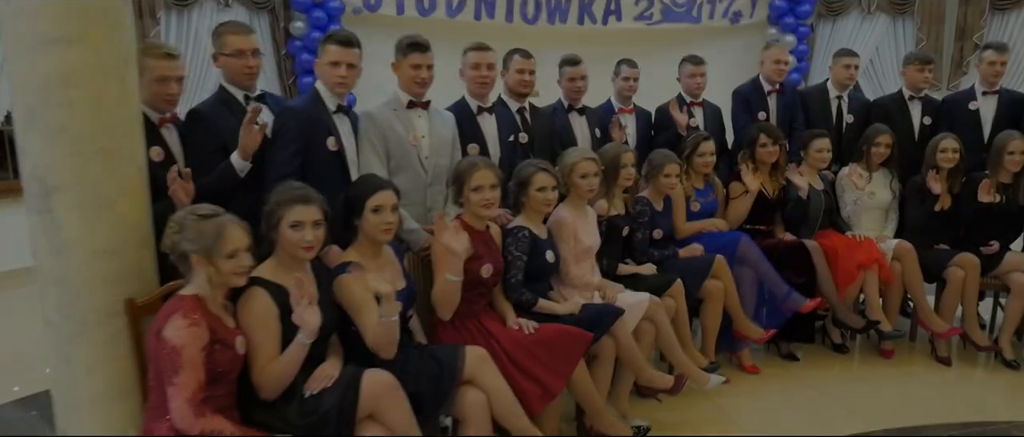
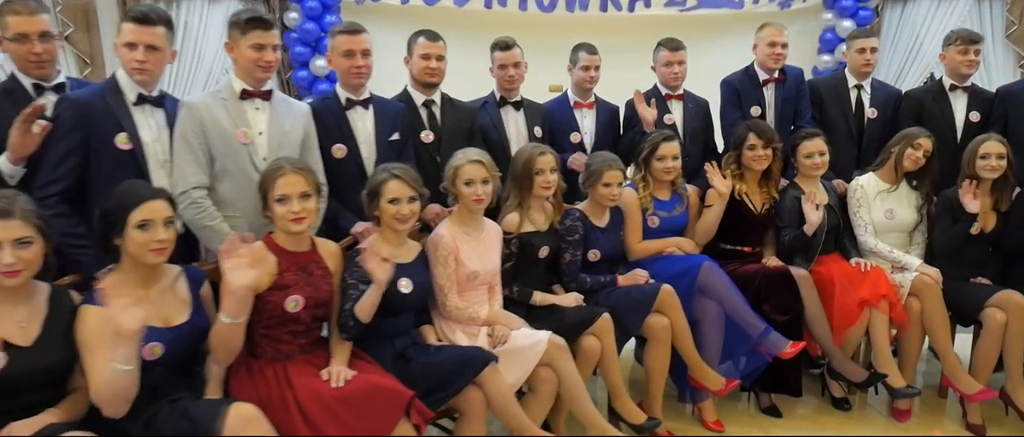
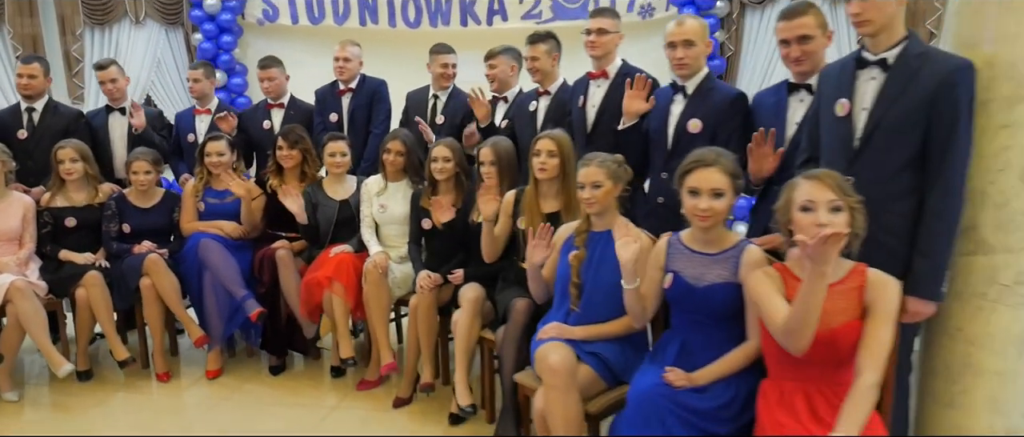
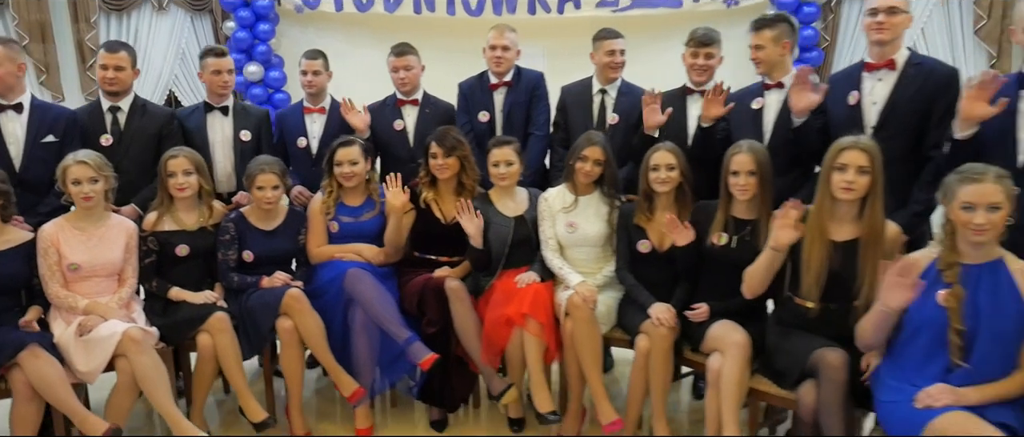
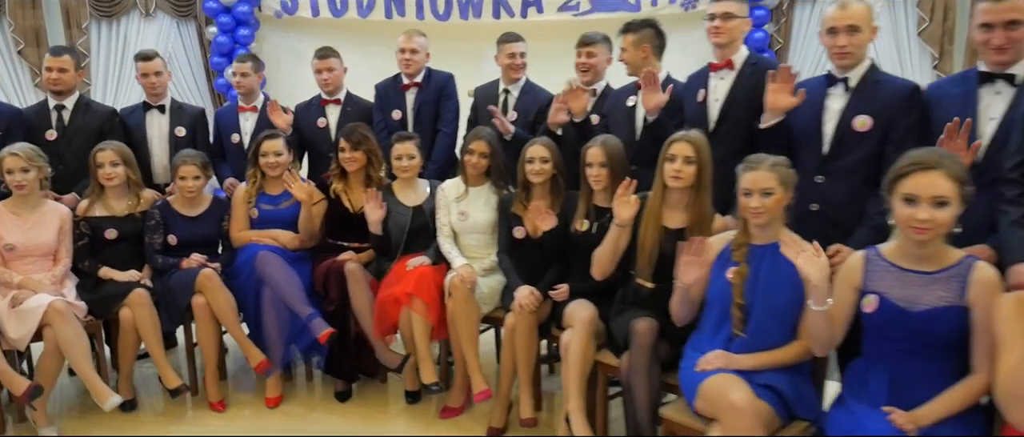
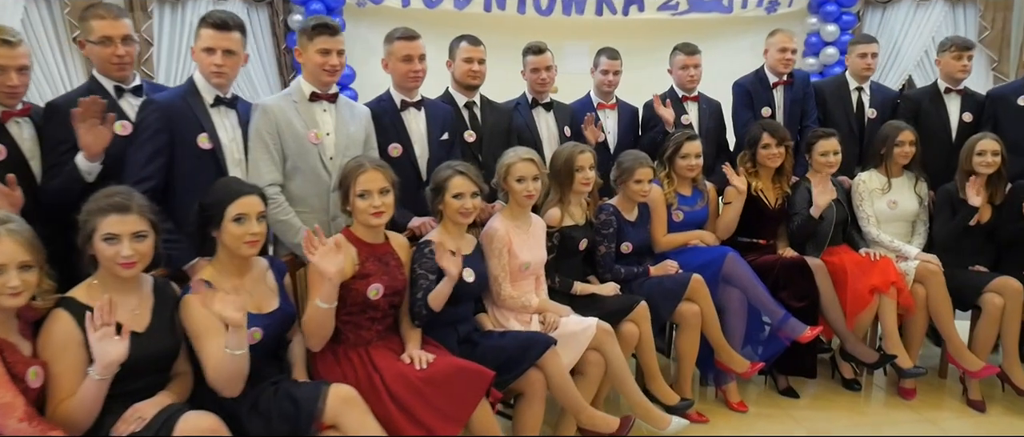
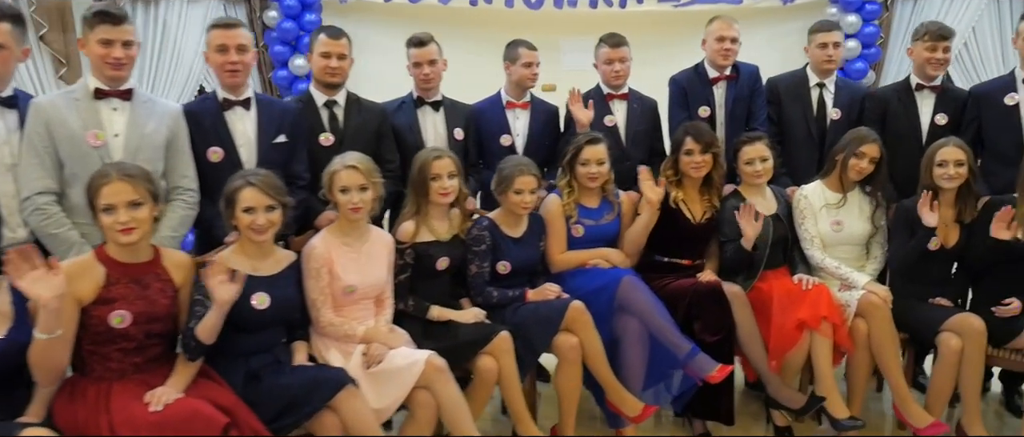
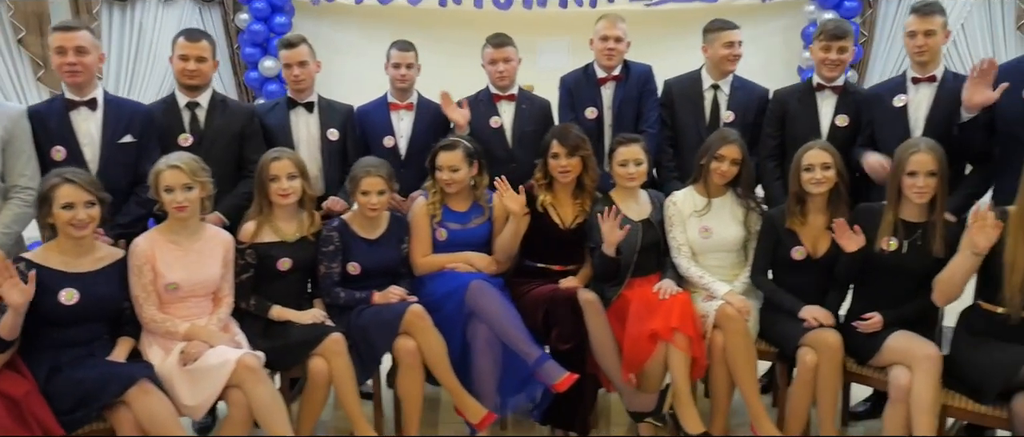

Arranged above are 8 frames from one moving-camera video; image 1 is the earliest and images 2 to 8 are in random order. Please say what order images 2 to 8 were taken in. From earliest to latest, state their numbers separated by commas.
6, 2, 7, 8, 4, 5, 3
